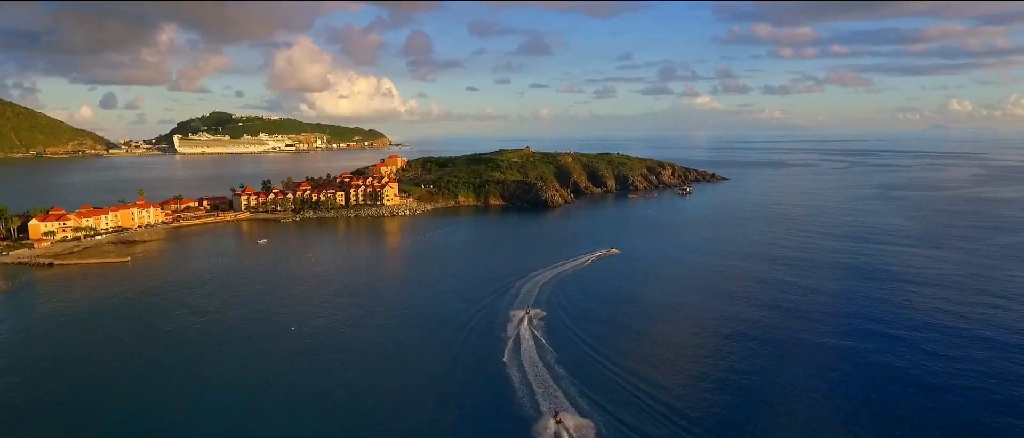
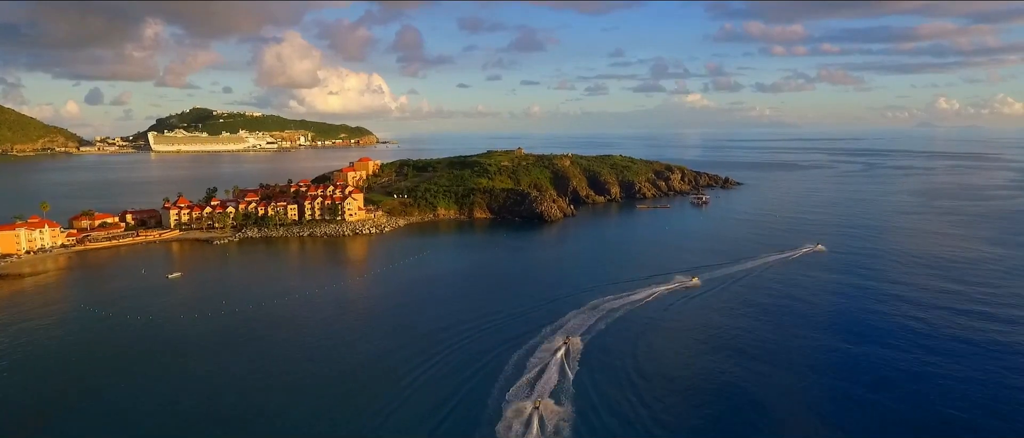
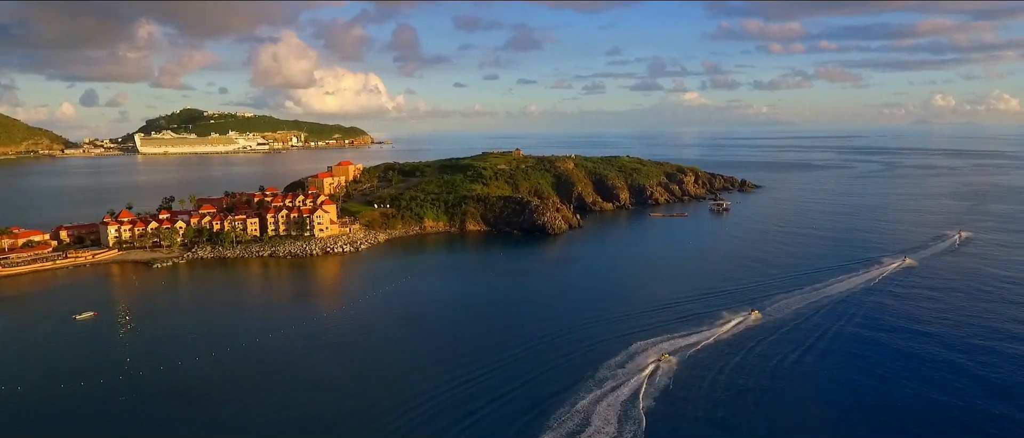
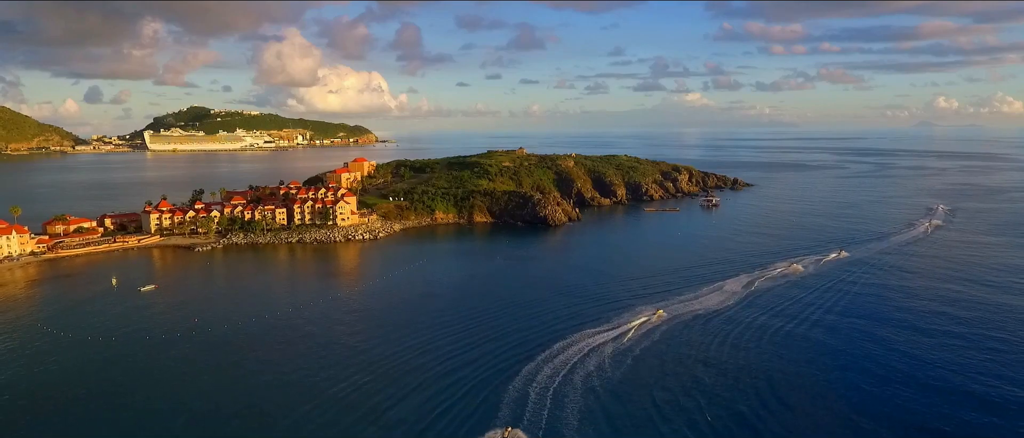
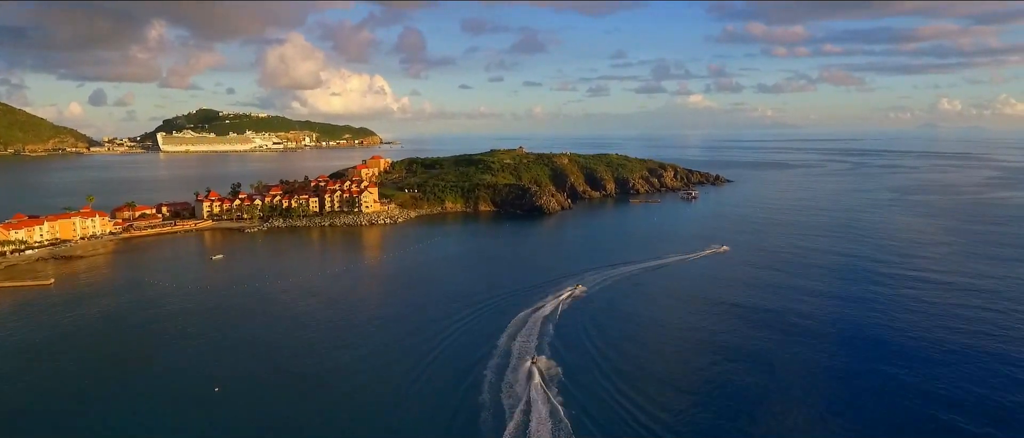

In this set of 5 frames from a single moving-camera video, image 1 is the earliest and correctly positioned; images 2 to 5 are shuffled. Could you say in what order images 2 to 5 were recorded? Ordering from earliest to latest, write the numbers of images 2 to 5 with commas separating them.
5, 2, 3, 4
